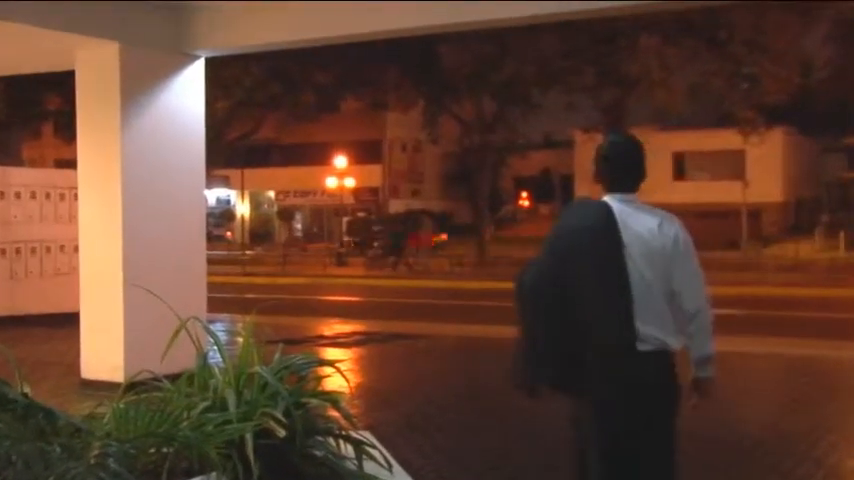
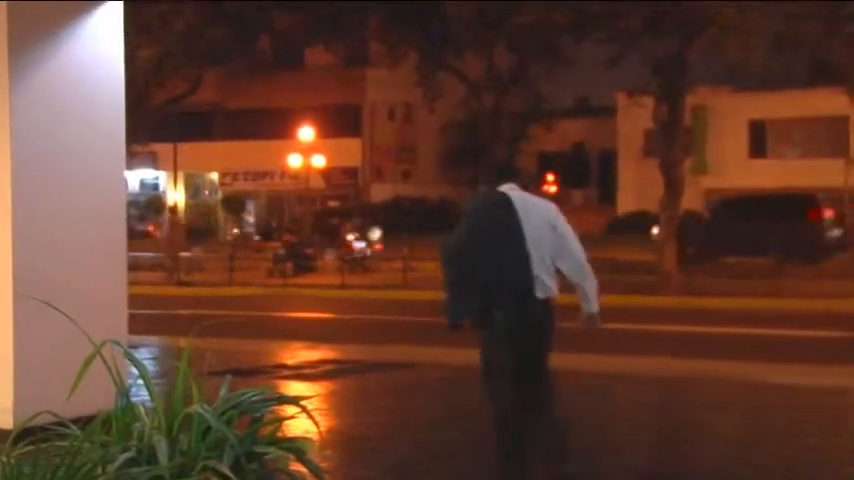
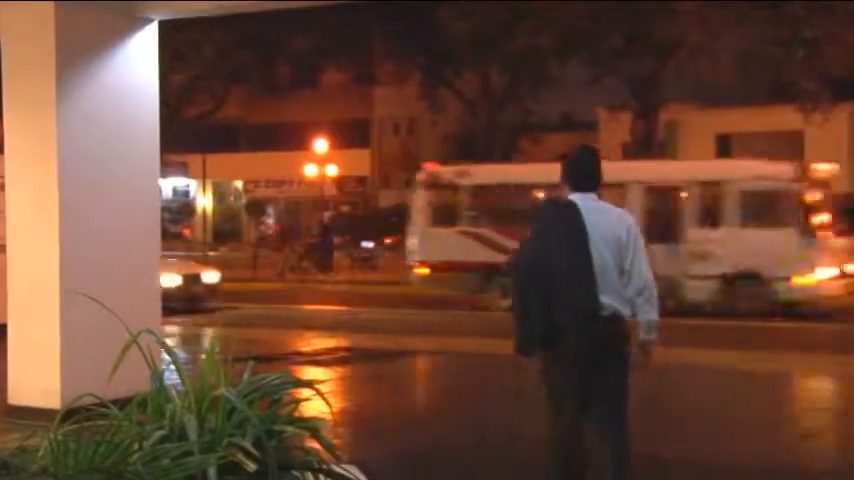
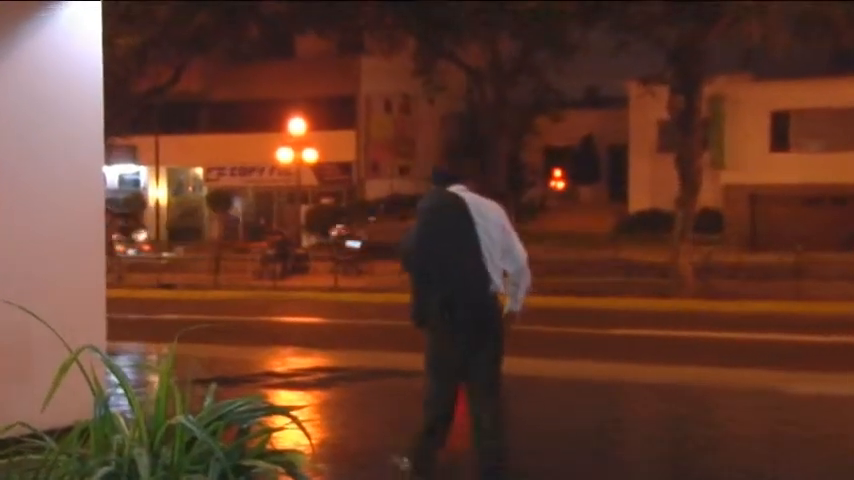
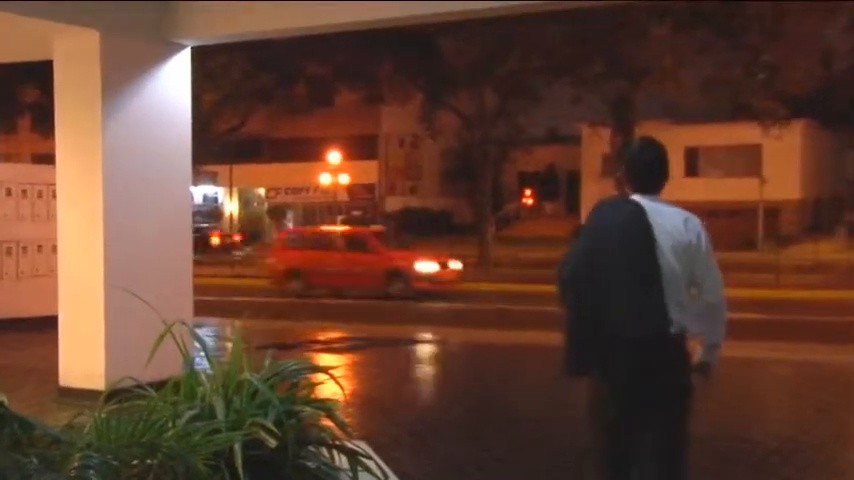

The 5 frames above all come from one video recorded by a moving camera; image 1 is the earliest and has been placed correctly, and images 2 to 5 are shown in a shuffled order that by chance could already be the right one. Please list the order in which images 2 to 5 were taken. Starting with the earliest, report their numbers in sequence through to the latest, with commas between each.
5, 3, 2, 4
